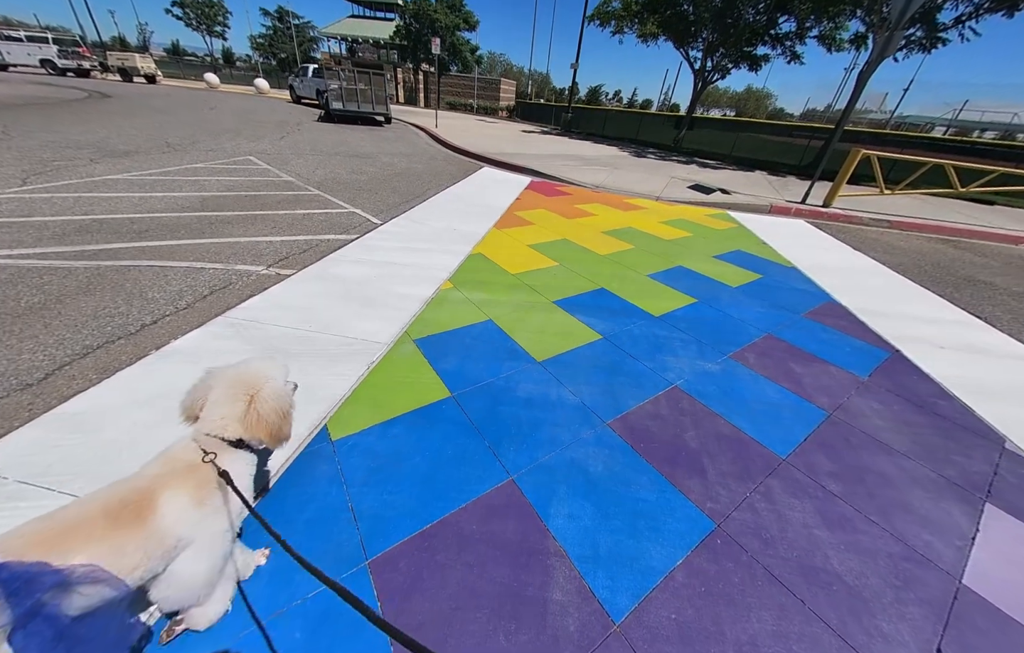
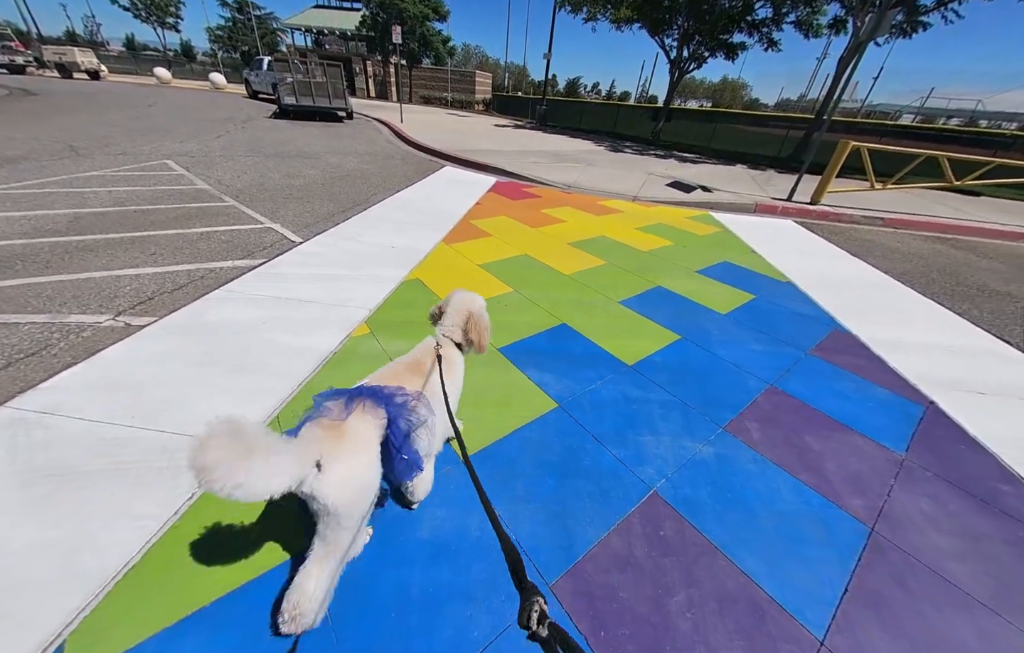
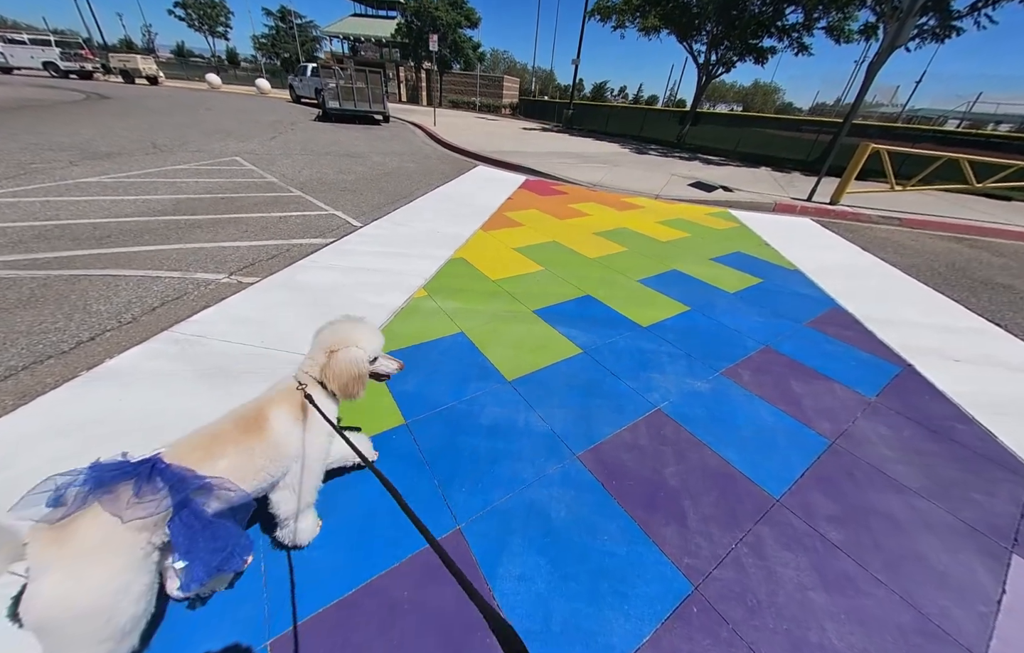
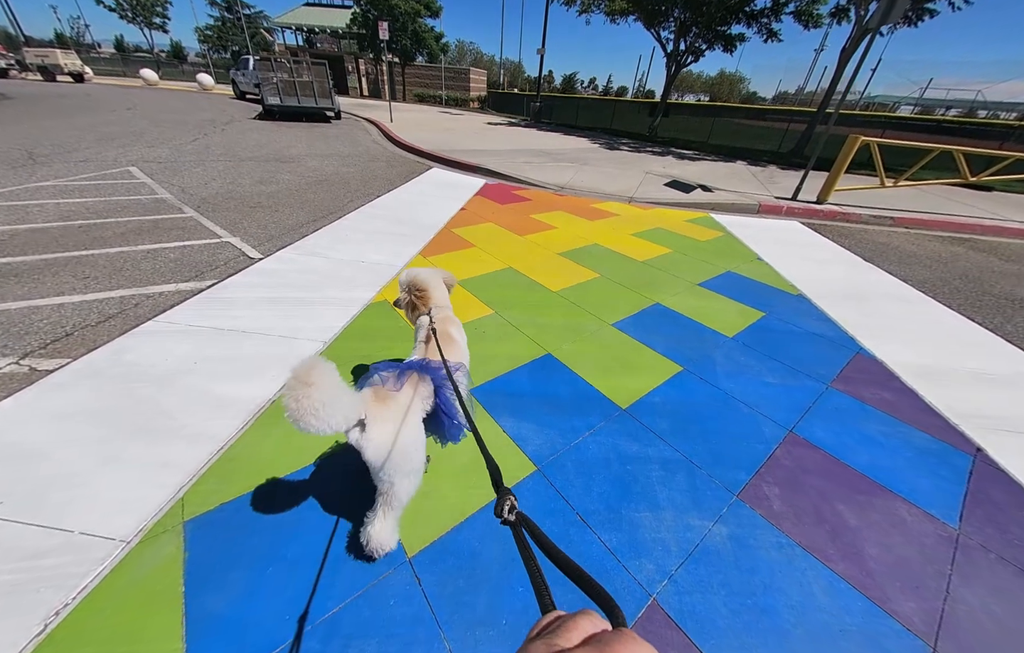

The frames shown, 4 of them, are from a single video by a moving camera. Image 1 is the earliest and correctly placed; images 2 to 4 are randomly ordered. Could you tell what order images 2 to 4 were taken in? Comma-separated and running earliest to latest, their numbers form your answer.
3, 2, 4
